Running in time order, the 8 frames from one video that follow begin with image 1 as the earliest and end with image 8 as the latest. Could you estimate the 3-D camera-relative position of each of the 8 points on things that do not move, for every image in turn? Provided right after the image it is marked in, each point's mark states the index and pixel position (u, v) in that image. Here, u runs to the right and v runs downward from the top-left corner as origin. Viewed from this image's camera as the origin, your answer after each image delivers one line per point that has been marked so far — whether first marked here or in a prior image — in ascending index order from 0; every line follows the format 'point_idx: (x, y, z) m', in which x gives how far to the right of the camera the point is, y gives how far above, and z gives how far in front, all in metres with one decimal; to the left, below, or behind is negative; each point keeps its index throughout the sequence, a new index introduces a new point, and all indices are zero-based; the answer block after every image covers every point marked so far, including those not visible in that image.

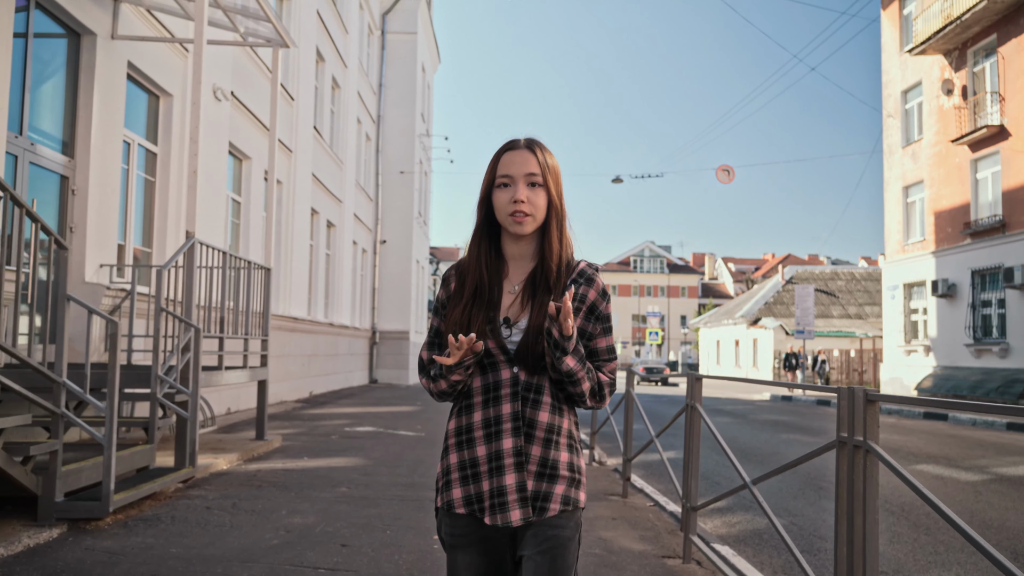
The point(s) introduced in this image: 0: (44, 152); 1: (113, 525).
0: (-4.5, +1.3, +7.7) m
1: (-2.2, -1.3, +4.5) m
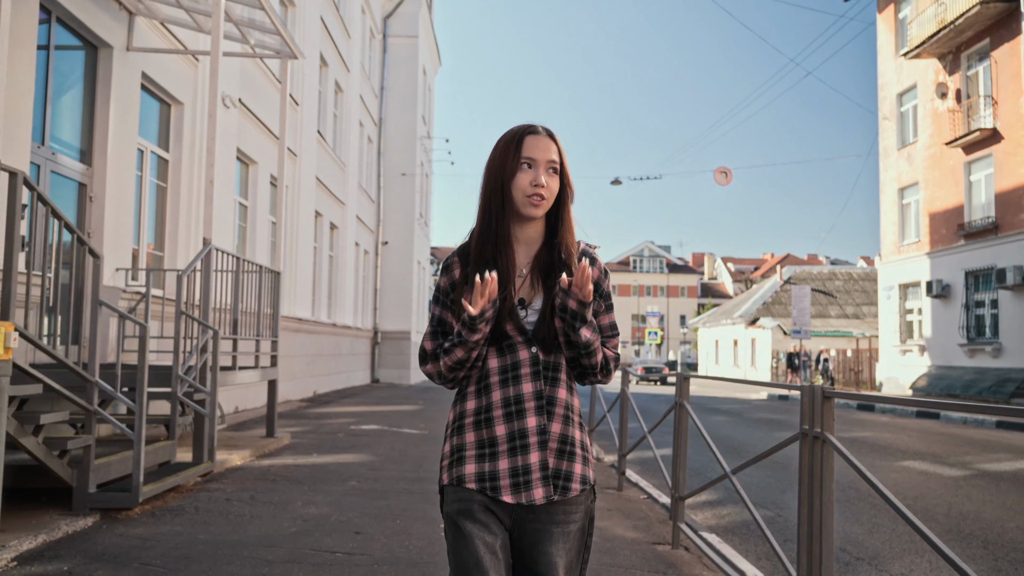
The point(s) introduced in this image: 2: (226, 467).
0: (-4.5, +1.3, +8.0) m
1: (-2.2, -1.4, +4.8) m
2: (-2.4, -1.5, +6.8) m
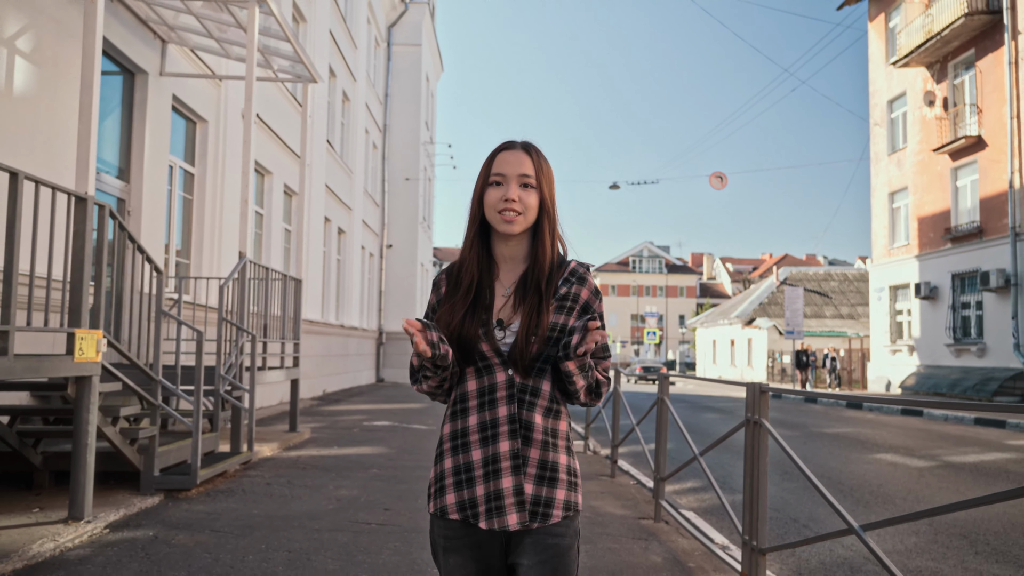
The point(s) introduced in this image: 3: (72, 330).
0: (-4.5, +1.2, +8.8) m
1: (-2.2, -1.4, +5.6) m
2: (-2.4, -1.6, +7.6) m
3: (-2.5, -0.2, +4.6) m
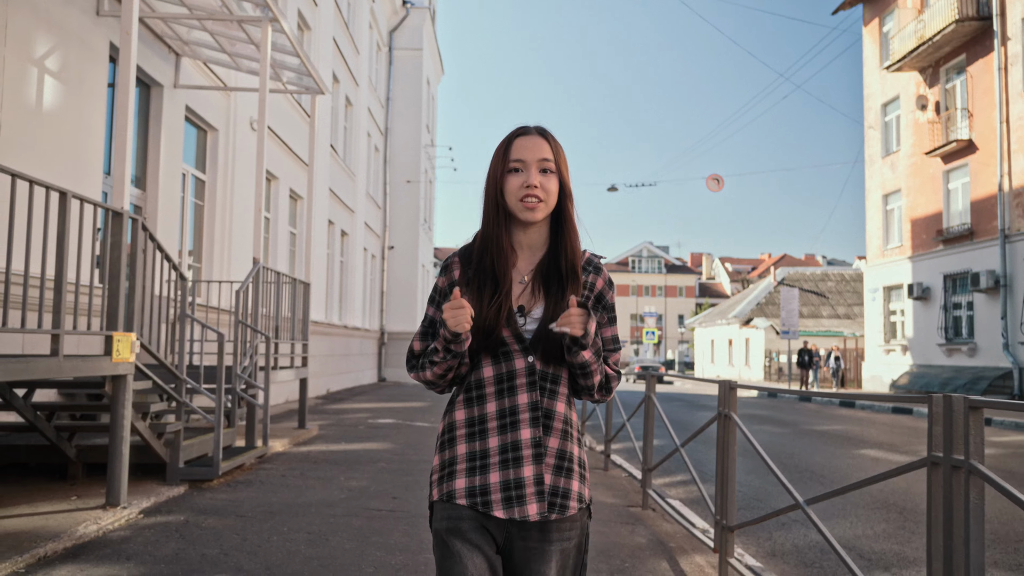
0: (-4.5, +1.2, +9.3) m
1: (-2.2, -1.5, +6.0) m
2: (-2.4, -1.6, +8.0) m
3: (-2.5, -0.3, +5.0) m
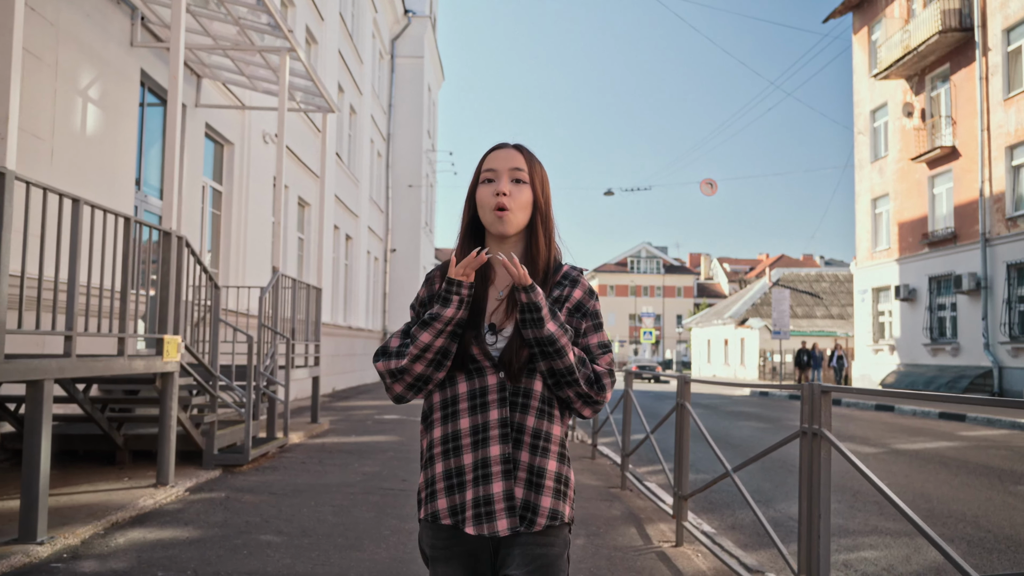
0: (-4.5, +1.1, +10.1) m
1: (-2.2, -1.5, +6.8) m
2: (-2.4, -1.7, +8.8) m
3: (-2.5, -0.3, +5.8) m
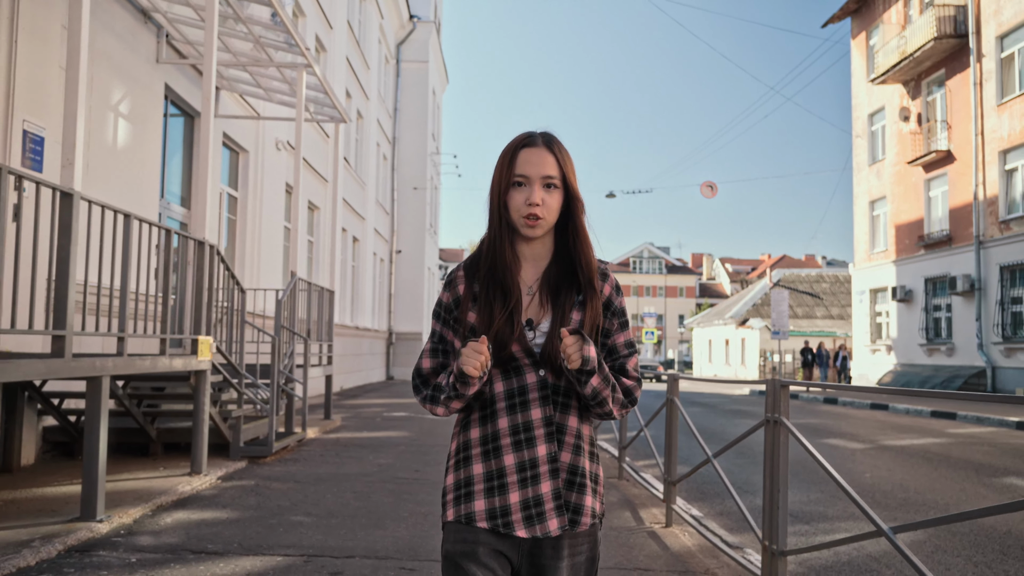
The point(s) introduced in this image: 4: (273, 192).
0: (-4.5, +1.0, +10.6) m
1: (-2.2, -1.6, +7.3) m
2: (-2.4, -1.7, +9.3) m
3: (-2.5, -0.4, +6.3) m
4: (-4.2, +1.7, +14.2) m
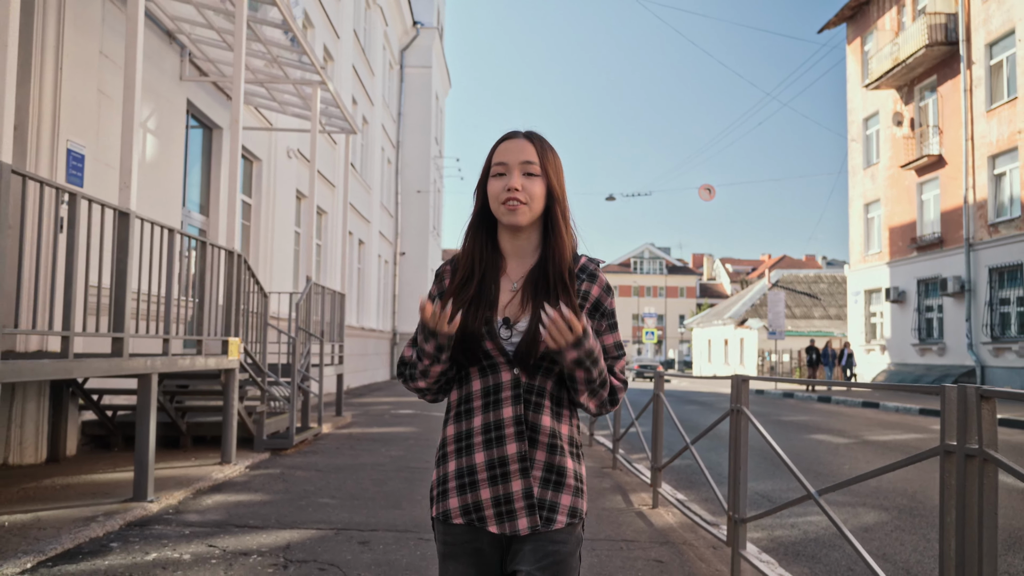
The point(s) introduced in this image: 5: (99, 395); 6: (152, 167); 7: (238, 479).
0: (-4.4, +1.0, +11.2) m
1: (-2.2, -1.6, +7.9) m
2: (-2.3, -1.8, +9.9) m
3: (-2.5, -0.4, +6.9) m
4: (-4.2, +1.7, +14.8) m
5: (-3.9, -1.0, +7.5) m
6: (-4.2, +1.4, +9.2) m
7: (-2.2, -1.5, +6.4) m
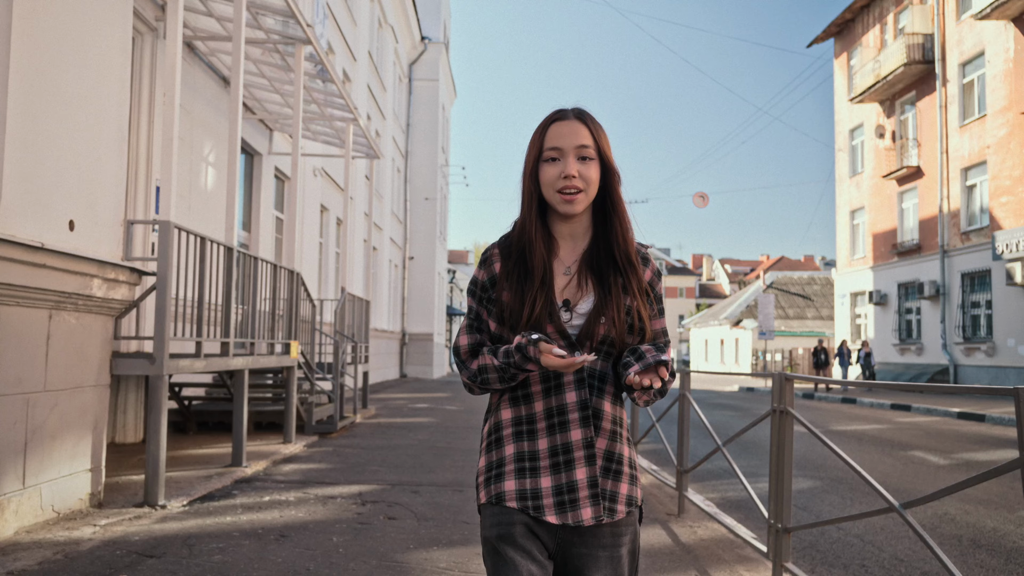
0: (-4.3, +0.9, +12.8) m
1: (-2.1, -1.8, +9.5) m
2: (-2.3, -1.9, +11.6) m
3: (-2.4, -0.6, +8.5) m
4: (-4.1, +1.5, +16.5) m
5: (-3.8, -1.1, +9.1) m
6: (-4.1, +1.3, +10.8) m
7: (-2.1, -1.7, +8.0) m
